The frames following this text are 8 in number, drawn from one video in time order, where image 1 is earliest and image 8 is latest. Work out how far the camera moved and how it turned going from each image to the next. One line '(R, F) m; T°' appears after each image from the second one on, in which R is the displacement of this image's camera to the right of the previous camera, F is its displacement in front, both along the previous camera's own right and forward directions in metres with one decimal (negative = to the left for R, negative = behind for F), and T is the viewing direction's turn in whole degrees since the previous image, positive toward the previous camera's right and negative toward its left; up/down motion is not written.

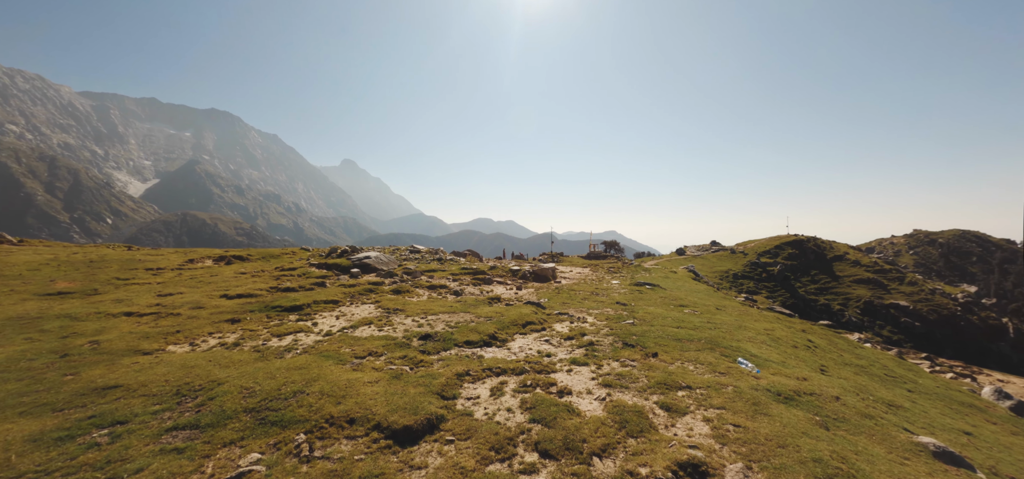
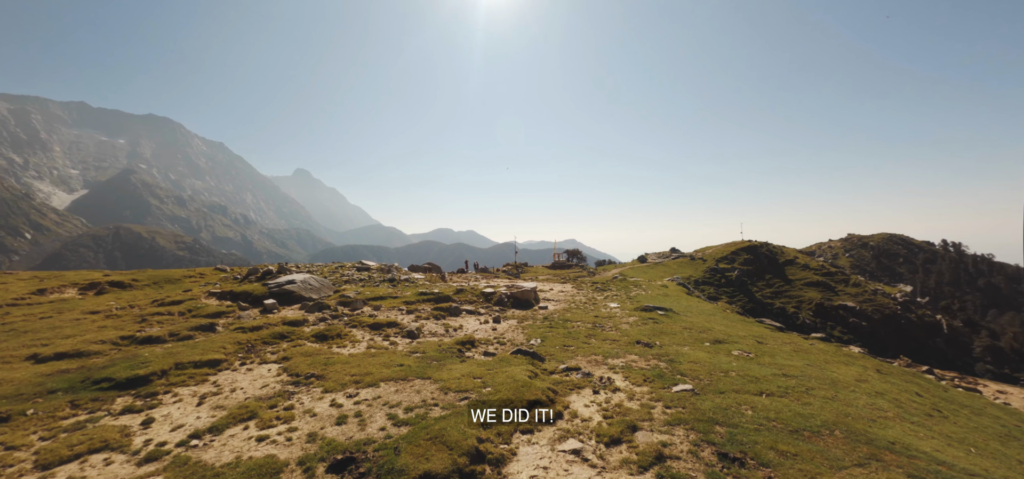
(-1.3, +12.6) m; +5°
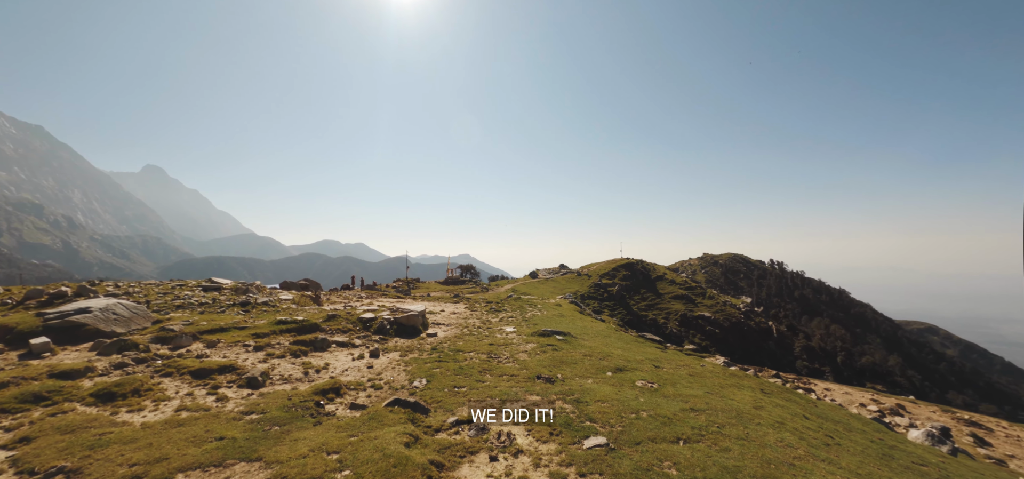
(+0.6, +4.5) m; +14°
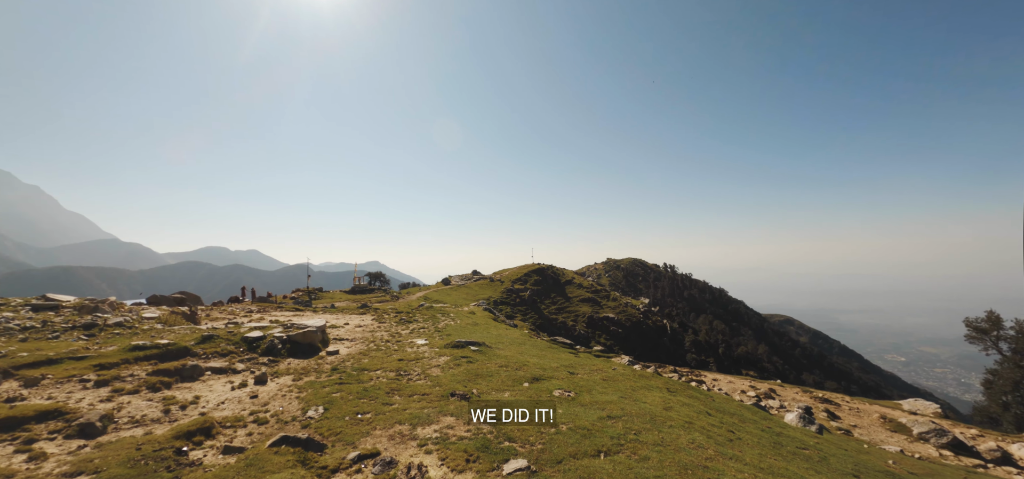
(0.0, +1.5) m; +12°
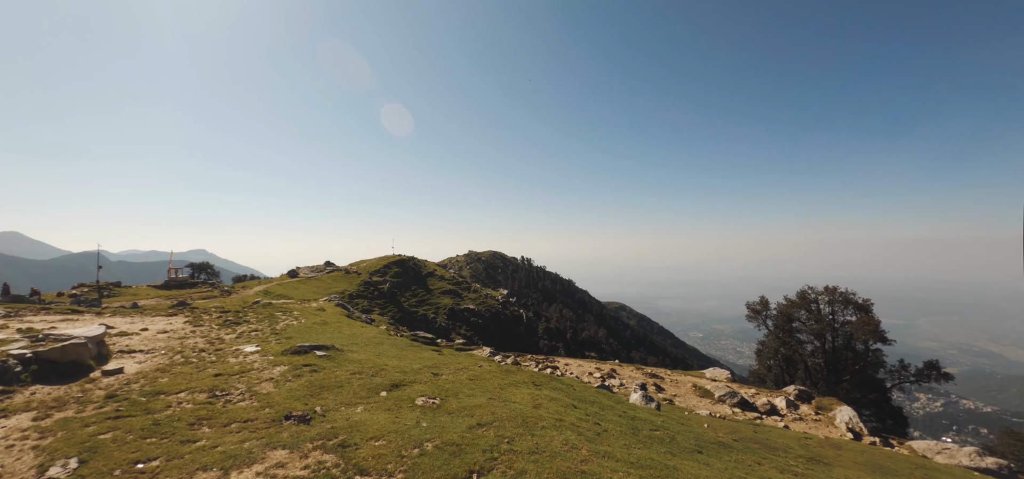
(0.0, +2.8) m; +19°
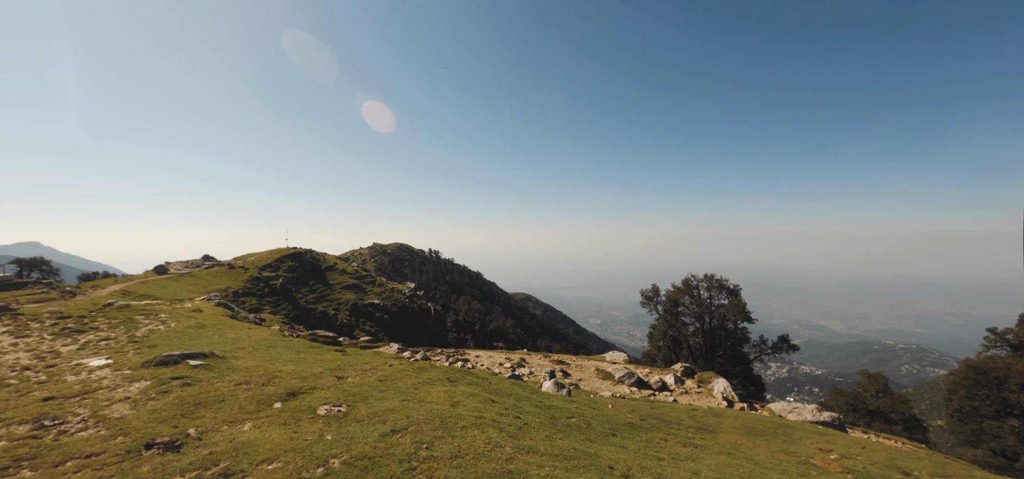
(-0.4, +1.2) m; +12°
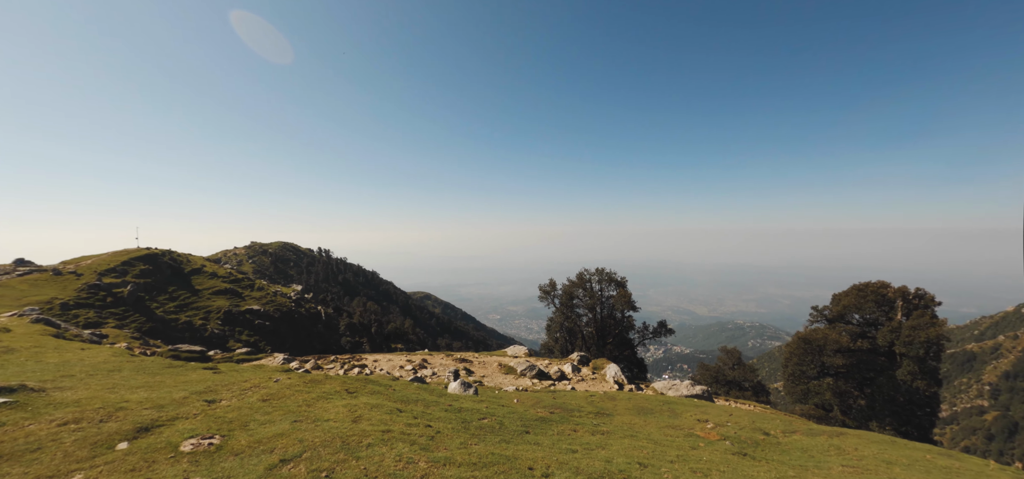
(-0.5, +1.1) m; +14°
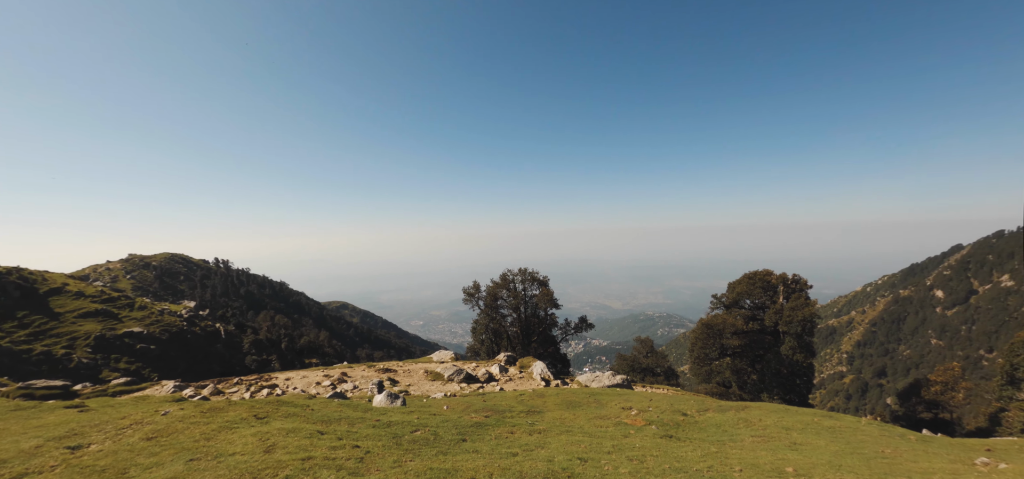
(-0.4, +0.8) m; +11°
